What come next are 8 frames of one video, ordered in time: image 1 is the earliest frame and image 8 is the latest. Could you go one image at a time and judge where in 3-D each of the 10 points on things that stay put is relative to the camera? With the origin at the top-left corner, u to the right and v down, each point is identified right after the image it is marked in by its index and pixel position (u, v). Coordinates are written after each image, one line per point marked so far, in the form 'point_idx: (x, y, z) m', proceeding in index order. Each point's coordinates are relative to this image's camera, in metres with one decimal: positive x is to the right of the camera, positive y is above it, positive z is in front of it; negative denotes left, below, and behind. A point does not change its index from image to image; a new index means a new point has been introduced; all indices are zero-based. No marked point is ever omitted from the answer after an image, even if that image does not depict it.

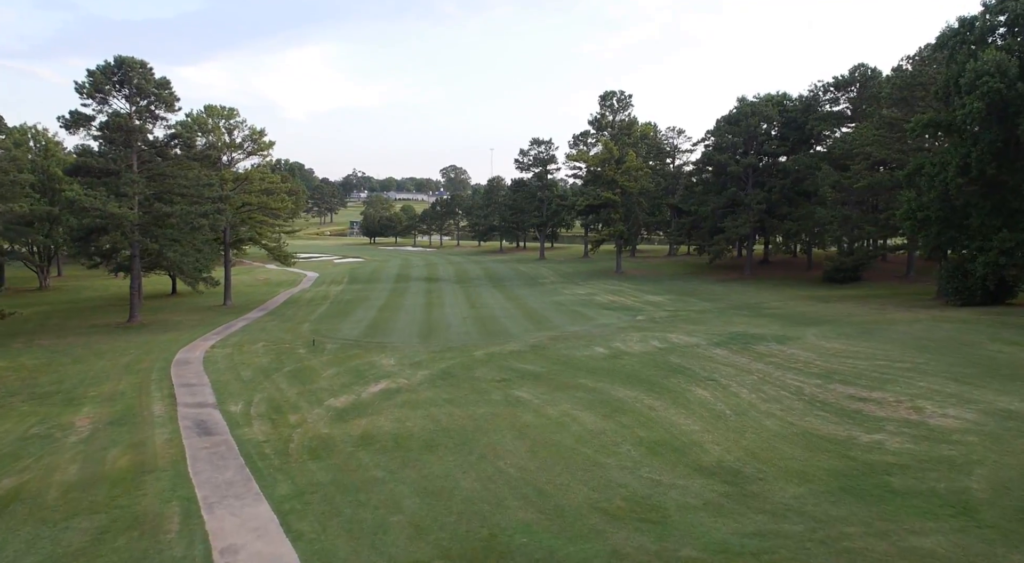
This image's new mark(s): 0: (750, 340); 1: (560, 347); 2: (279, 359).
0: (+5.6, -1.4, +16.7) m
1: (+1.2, -1.6, +17.1) m
2: (-5.7, -1.9, +17.4) m
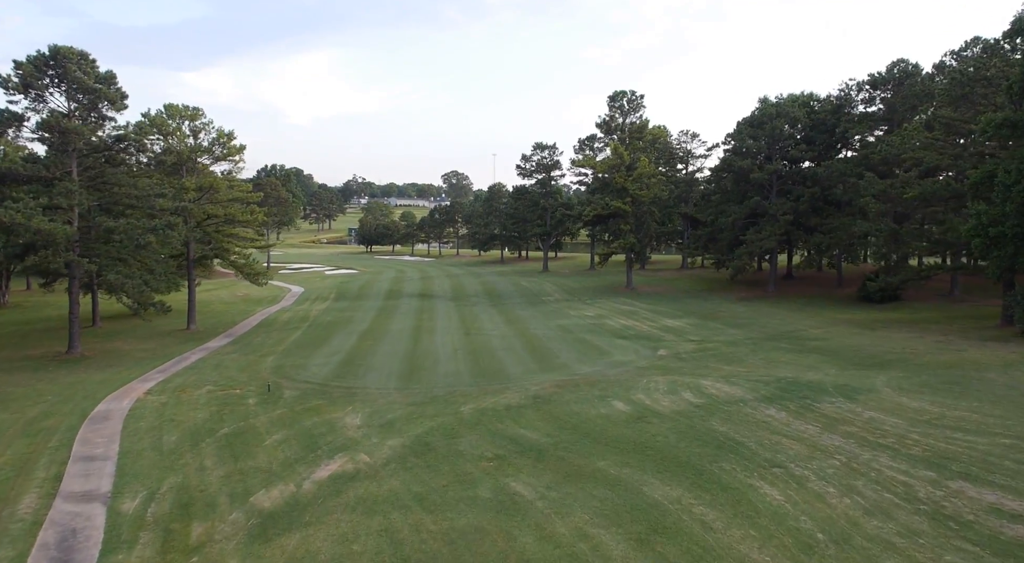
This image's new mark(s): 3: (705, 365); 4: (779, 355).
0: (+5.6, -2.1, +13.3) m
1: (+1.1, -2.3, +13.7) m
2: (-5.8, -2.6, +14.1) m
3: (+4.7, -2.0, +17.2) m
4: (+6.8, -1.9, +18.2) m
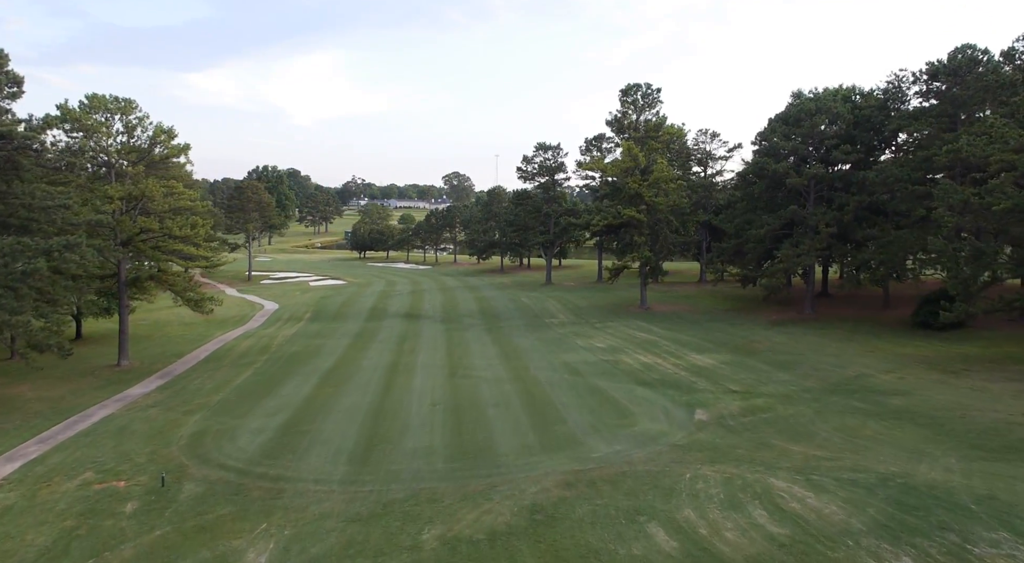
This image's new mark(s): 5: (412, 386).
0: (+5.4, -3.0, +8.8) m
1: (+0.9, -3.2, +9.2) m
2: (-5.9, -3.4, +9.6) m
3: (+4.5, -2.9, +12.7) m
4: (+6.7, -2.8, +13.7) m
5: (-2.6, -2.7, +18.5) m
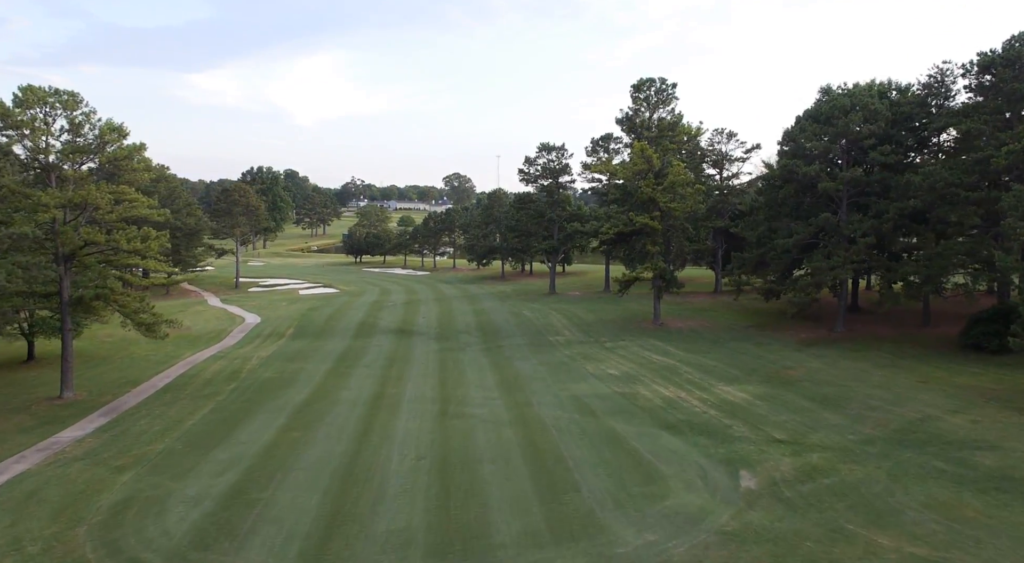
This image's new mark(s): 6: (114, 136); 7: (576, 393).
0: (+5.4, -3.5, +5.9) m
1: (+0.9, -3.7, +6.3) m
2: (-5.9, -4.0, +6.7) m
3: (+4.5, -3.4, +9.8) m
4: (+6.7, -3.3, +10.8) m
5: (-2.6, -3.3, +15.7) m
6: (-10.8, +3.9, +19.3) m
7: (+1.7, -3.0, +19.2) m
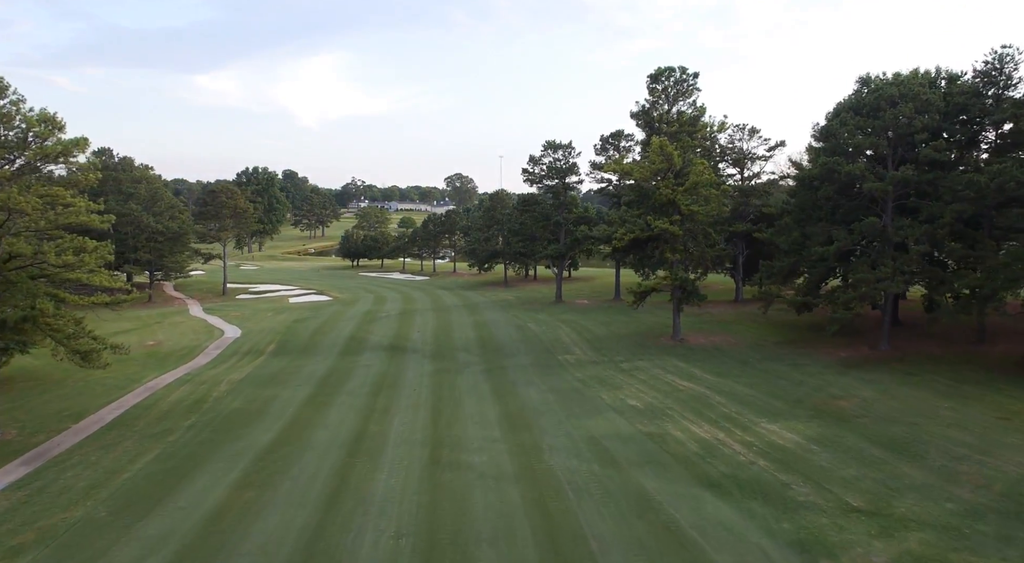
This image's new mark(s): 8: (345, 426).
0: (+5.5, -3.9, +2.9) m
1: (+1.0, -4.1, +3.3) m
2: (-5.9, -4.4, +3.8) m
3: (+4.6, -3.8, +6.8) m
4: (+6.8, -3.7, +7.8) m
5: (-2.5, -3.7, +12.7) m
6: (-10.7, +3.5, +16.4) m
7: (+1.8, -3.5, +16.2) m
8: (-4.1, -3.5, +17.2) m
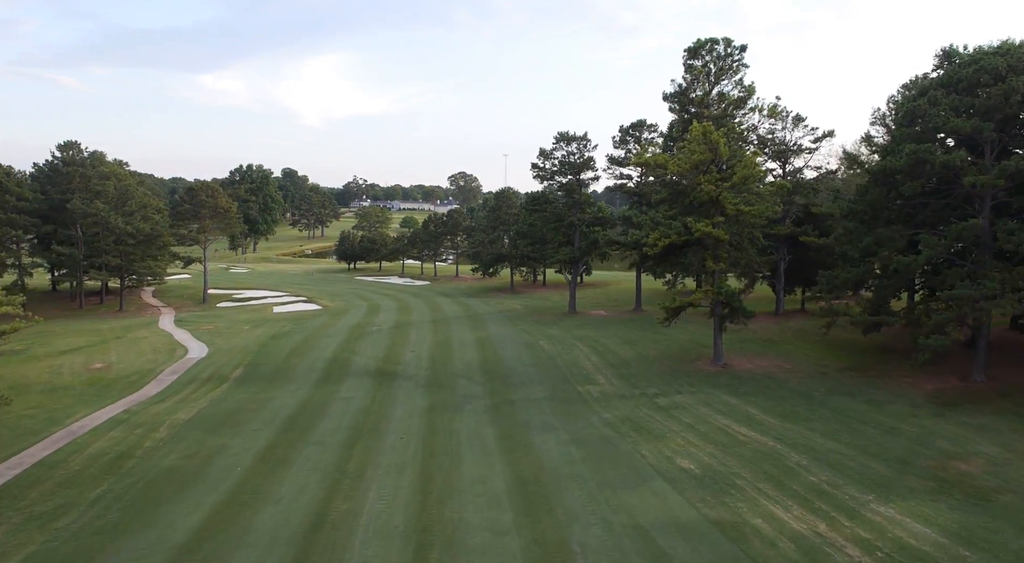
0: (+5.6, -4.4, -1.6) m
1: (+1.2, -4.6, -1.2) m
2: (-5.7, -4.9, -0.7) m
3: (+4.8, -4.3, +2.3) m
4: (+7.0, -4.2, +3.3) m
5: (-2.3, -4.2, +8.2) m
6: (-10.4, +3.0, +12.0) m
7: (+2.1, -3.9, +11.8) m
8: (-3.8, -4.0, +12.7) m
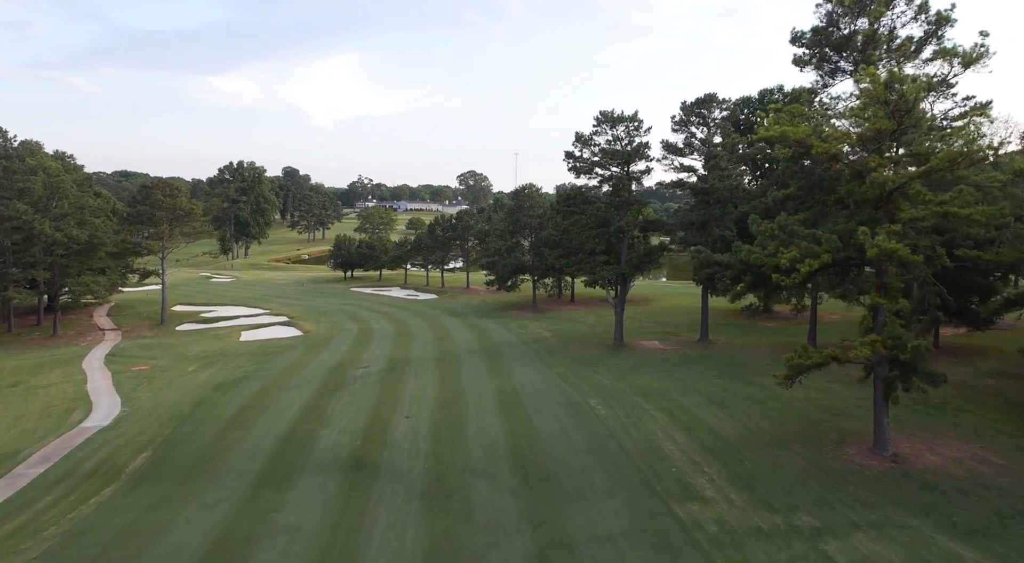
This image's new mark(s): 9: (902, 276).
0: (+6.3, -5.3, -10.1) m
1: (+1.9, -5.5, -9.6) m
2: (-5.0, -5.8, -9.0) m
3: (+5.5, -5.2, -6.2) m
4: (+7.7, -5.1, -5.2) m
5: (-1.4, -5.1, -0.1) m
6: (-9.6, +2.1, +3.7) m
7: (+3.0, -4.8, +3.3) m
8: (-2.9, -4.9, +4.4) m
9: (+7.8, 0.0, +14.4) m
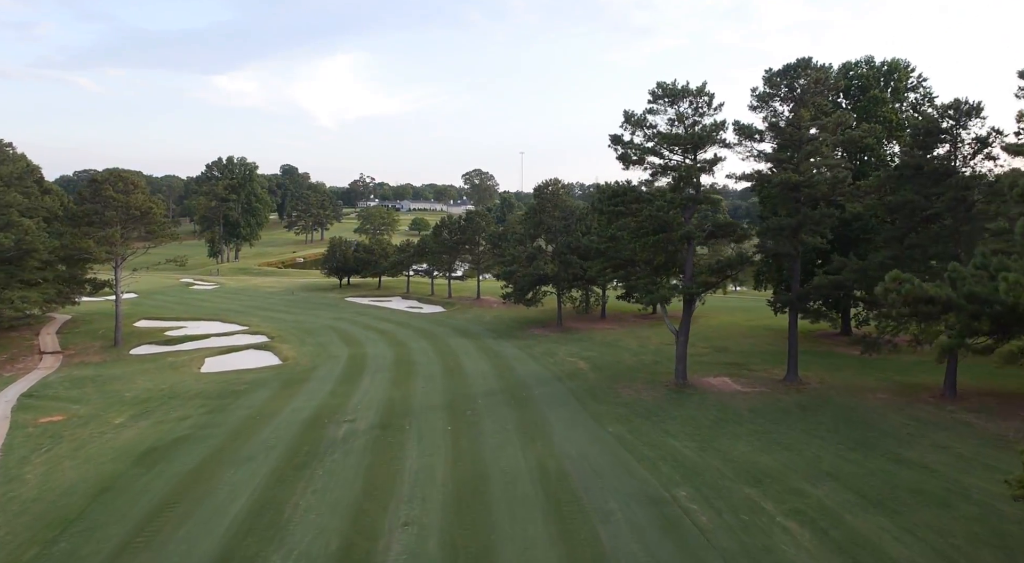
0: (+7.1, -5.9, -16.6) m
1: (+2.7, -6.1, -16.1) m
2: (-4.2, -6.4, -15.5) m
3: (+6.3, -5.9, -12.7) m
4: (+8.5, -5.8, -11.8) m
5: (-0.6, -5.7, -6.6) m
6: (-8.7, +1.5, -2.8) m
7: (+3.8, -5.5, -3.2) m
8: (-2.1, -5.5, -2.1) m
9: (+8.7, -0.6, +7.8) m
